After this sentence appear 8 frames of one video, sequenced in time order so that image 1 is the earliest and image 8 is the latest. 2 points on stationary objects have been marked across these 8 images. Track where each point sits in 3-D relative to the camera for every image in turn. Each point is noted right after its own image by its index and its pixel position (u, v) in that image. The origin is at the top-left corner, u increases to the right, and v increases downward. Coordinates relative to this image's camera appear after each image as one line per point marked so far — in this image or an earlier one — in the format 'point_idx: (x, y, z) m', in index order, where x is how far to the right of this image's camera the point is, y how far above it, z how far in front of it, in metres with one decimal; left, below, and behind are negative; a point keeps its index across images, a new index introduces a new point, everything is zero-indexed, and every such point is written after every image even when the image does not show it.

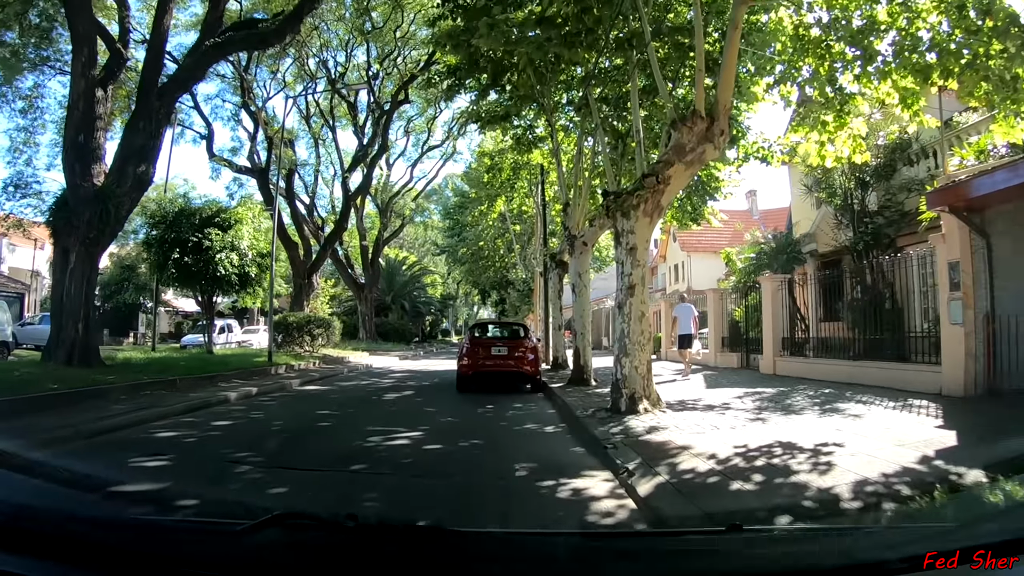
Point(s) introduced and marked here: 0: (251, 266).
0: (-7.6, +0.7, +19.1) m
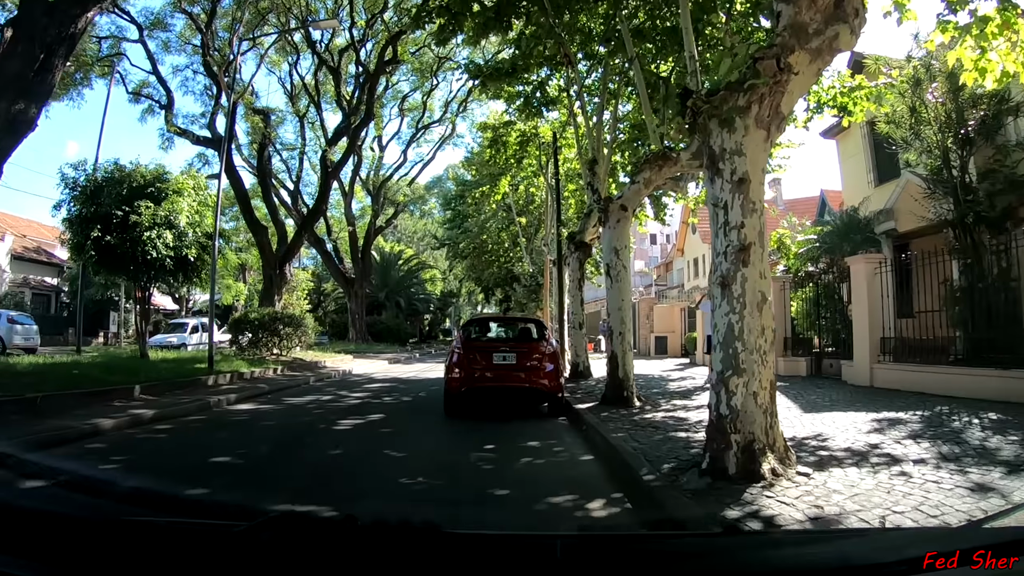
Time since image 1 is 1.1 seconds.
0: (-7.4, +0.9, +15.3) m
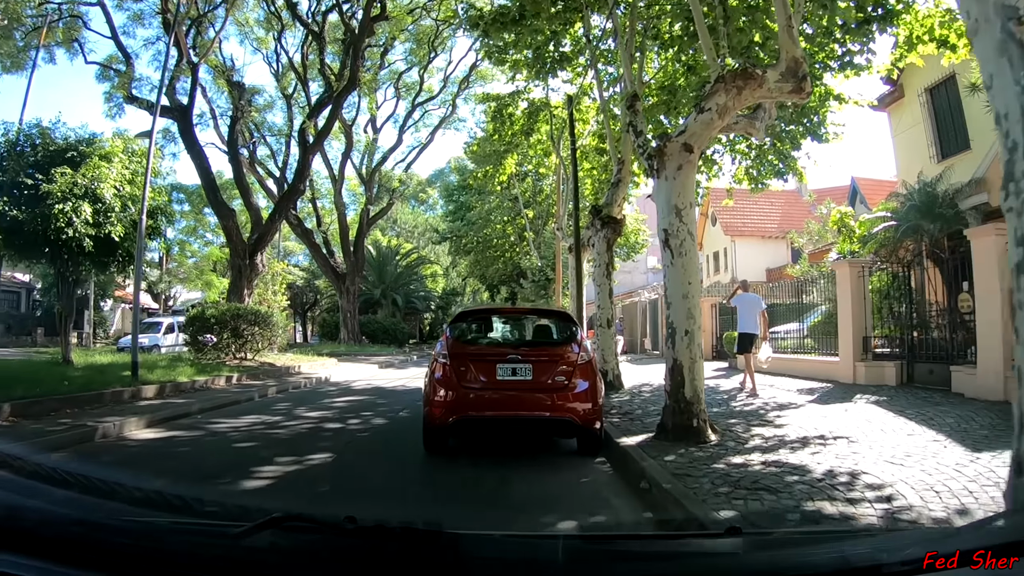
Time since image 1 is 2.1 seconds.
0: (-7.3, +1.1, +12.4) m
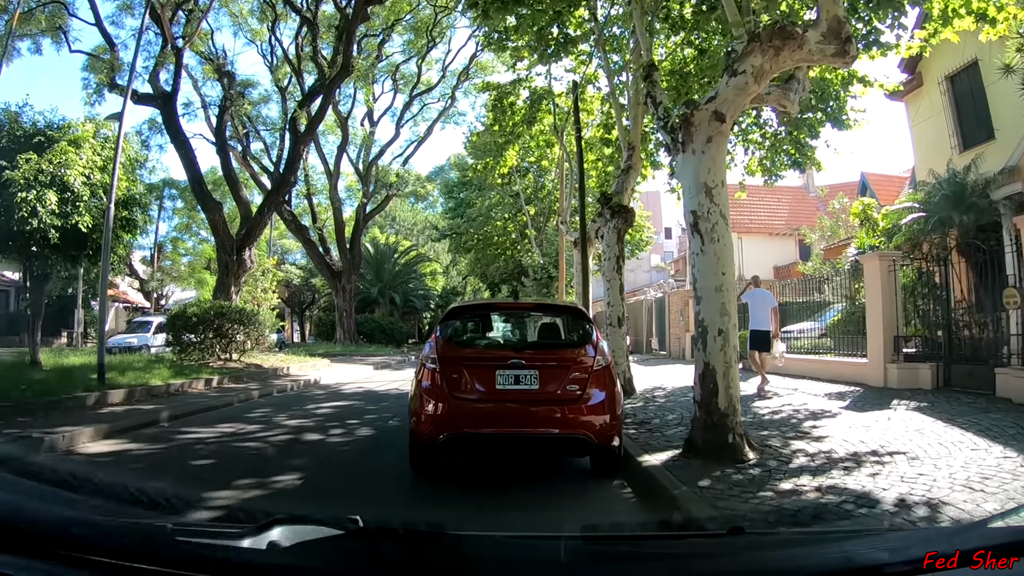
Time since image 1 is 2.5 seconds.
0: (-7.3, +1.2, +11.5) m
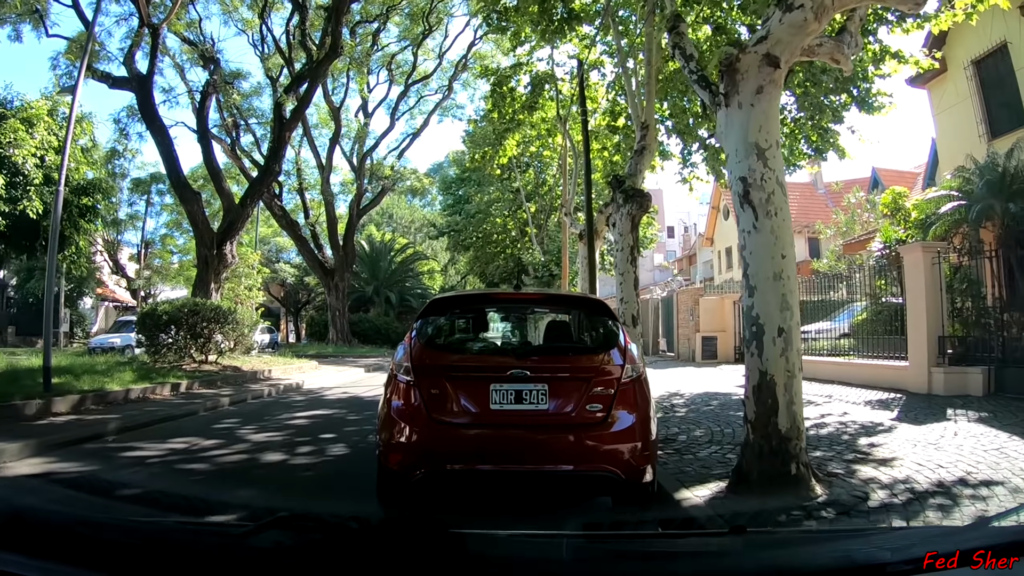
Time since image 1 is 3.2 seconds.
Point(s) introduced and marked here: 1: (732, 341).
0: (-7.3, +1.3, +10.4) m
1: (+6.4, -1.5, +19.2) m
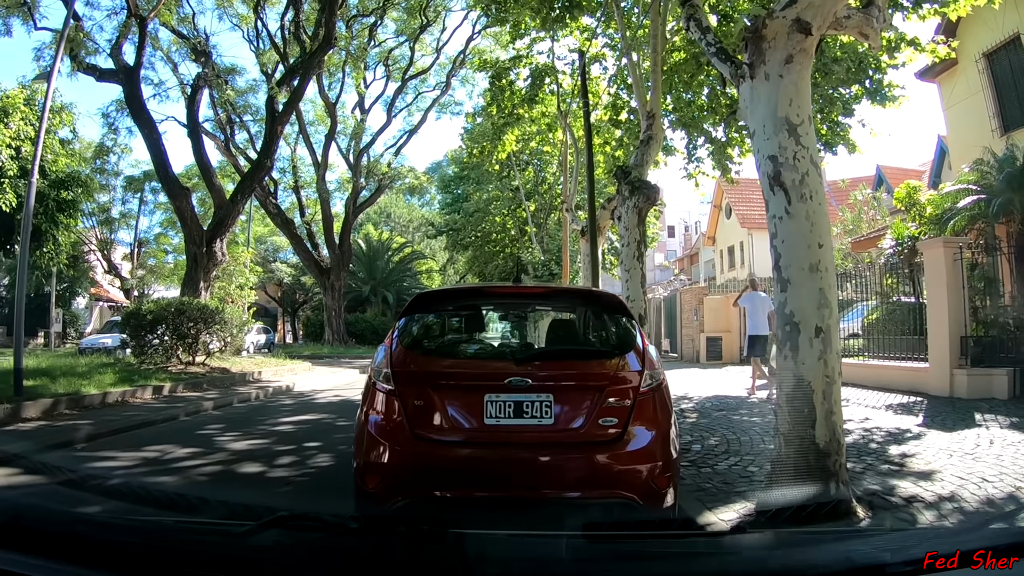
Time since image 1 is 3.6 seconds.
0: (-7.3, +1.3, +9.9) m
1: (+6.3, -1.5, +18.7) m
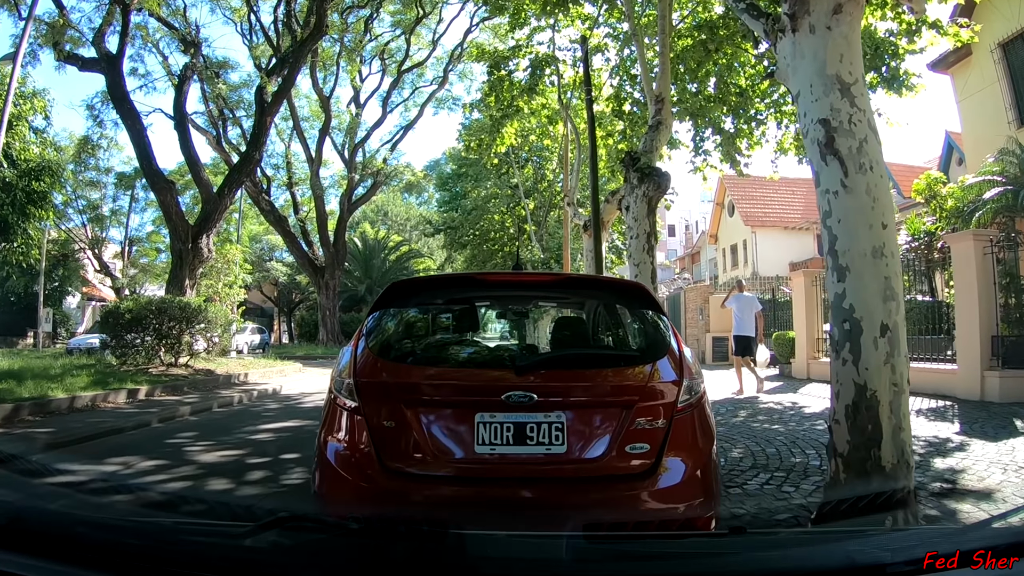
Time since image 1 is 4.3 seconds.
0: (-7.3, +1.3, +9.3) m
1: (+6.3, -1.4, +18.1) m
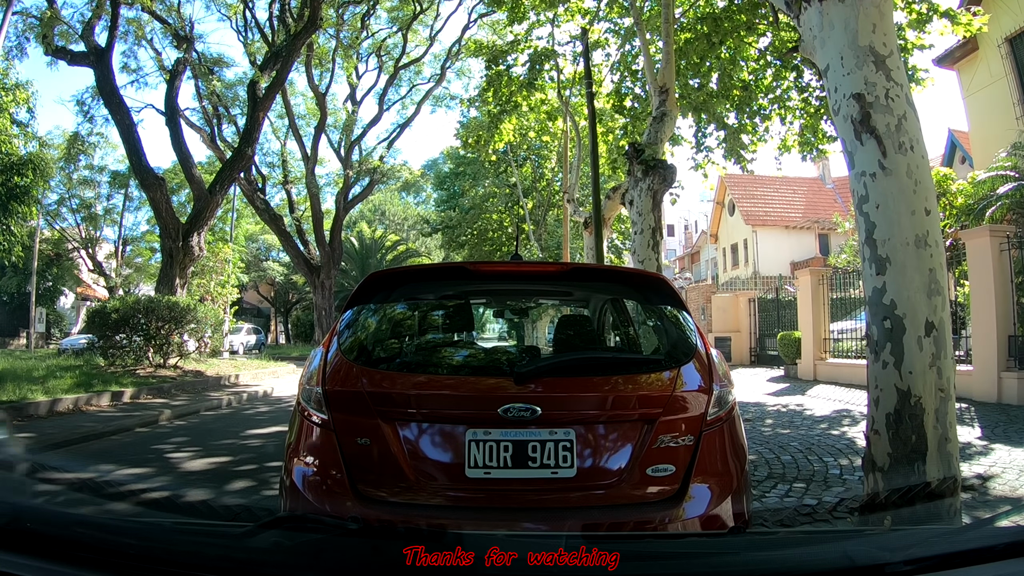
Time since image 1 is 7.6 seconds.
0: (-7.3, +1.4, +8.9) m
1: (+6.3, -1.4, +17.8) m
